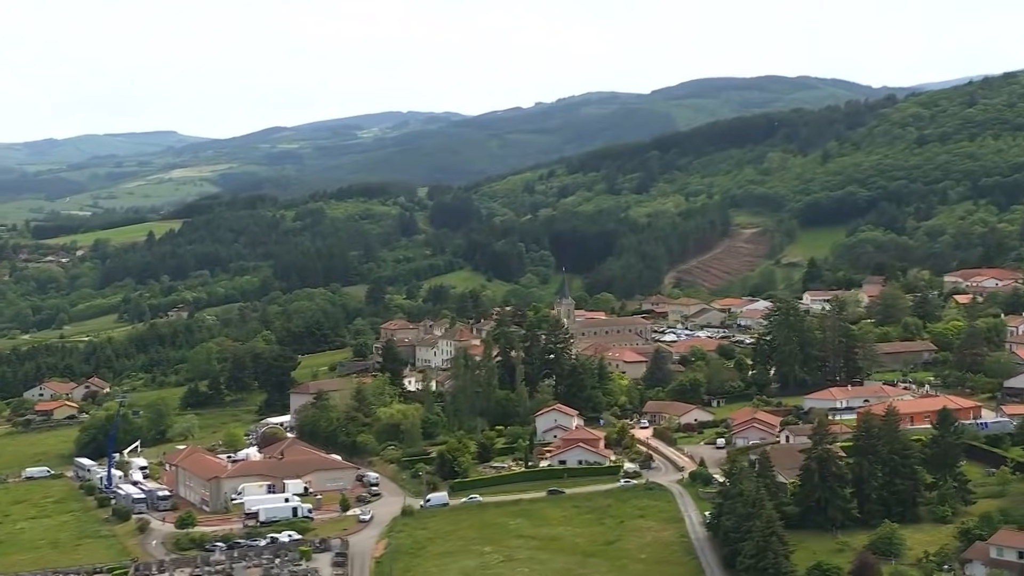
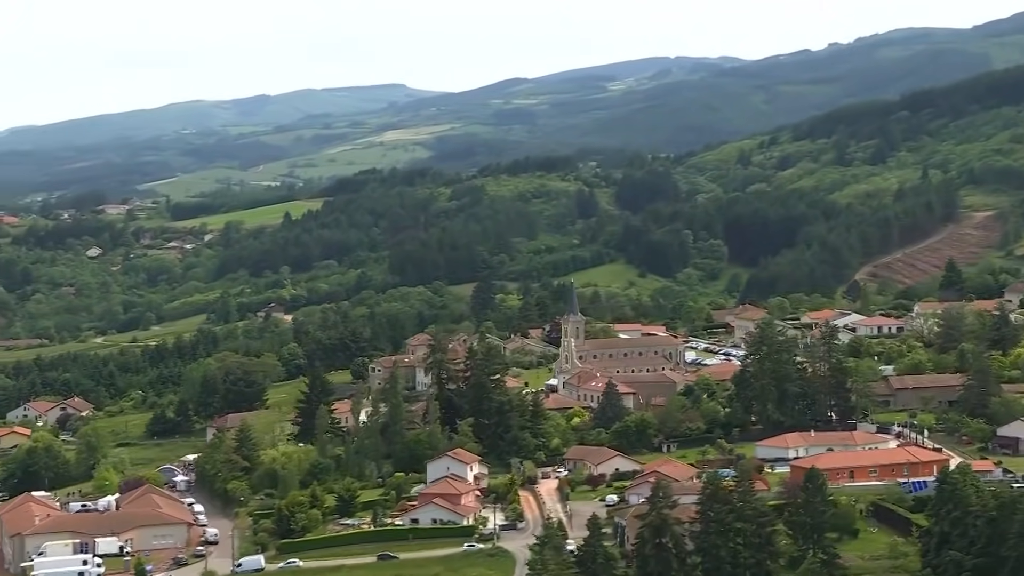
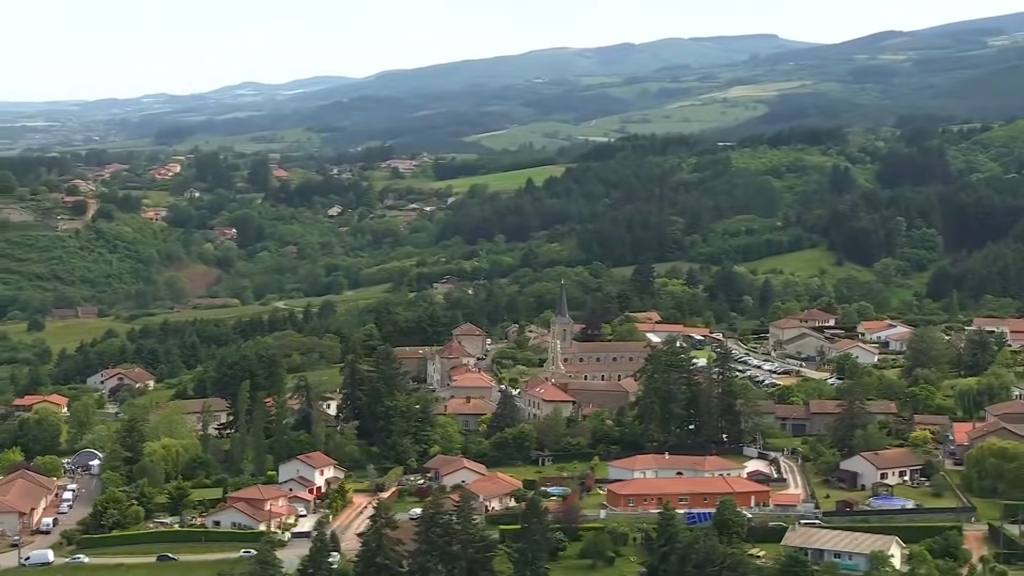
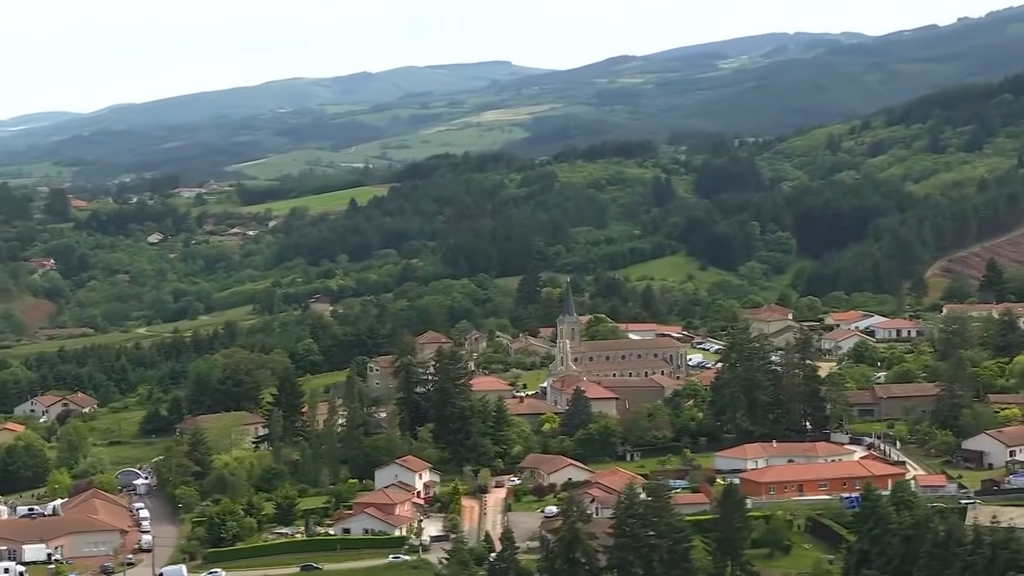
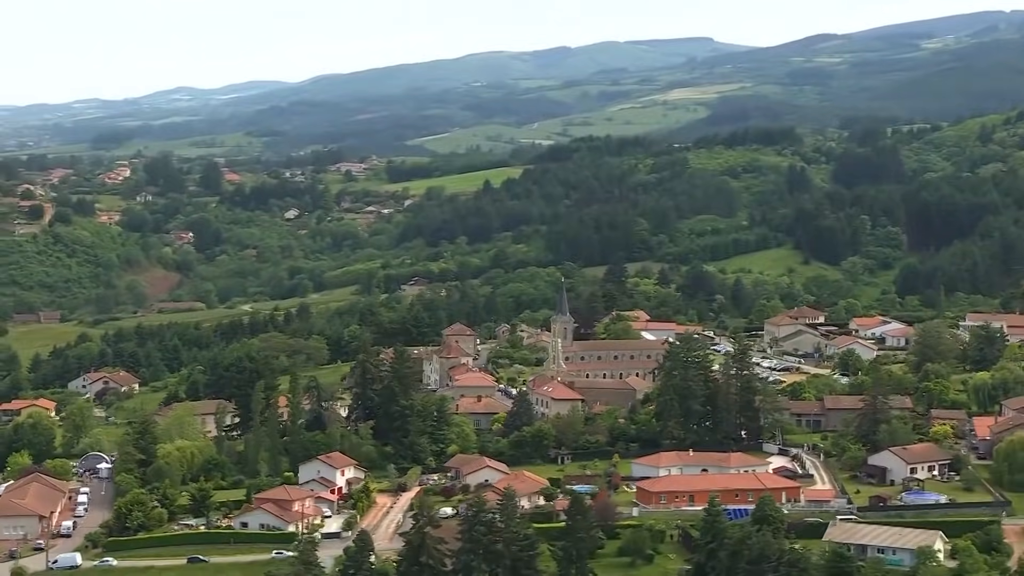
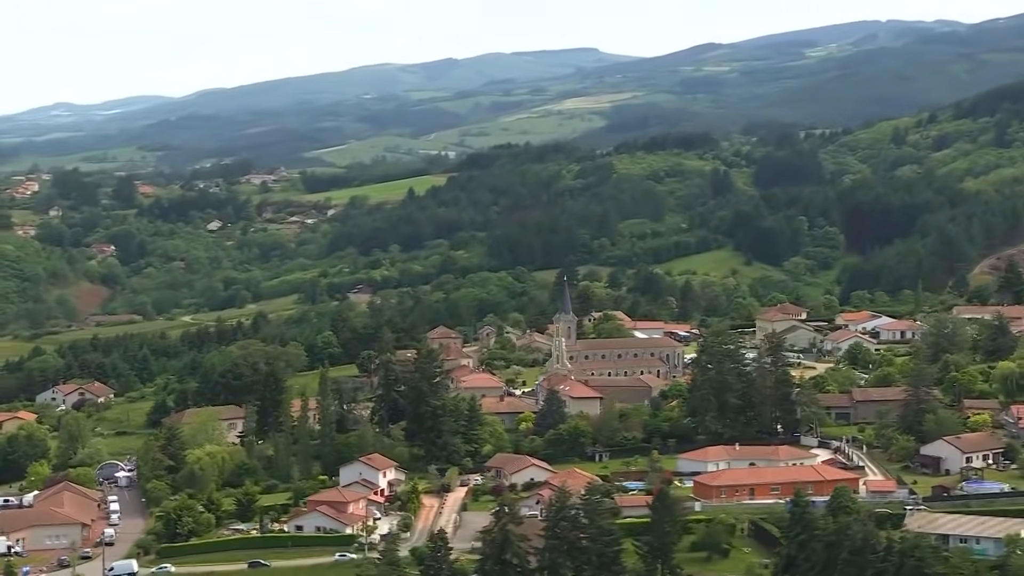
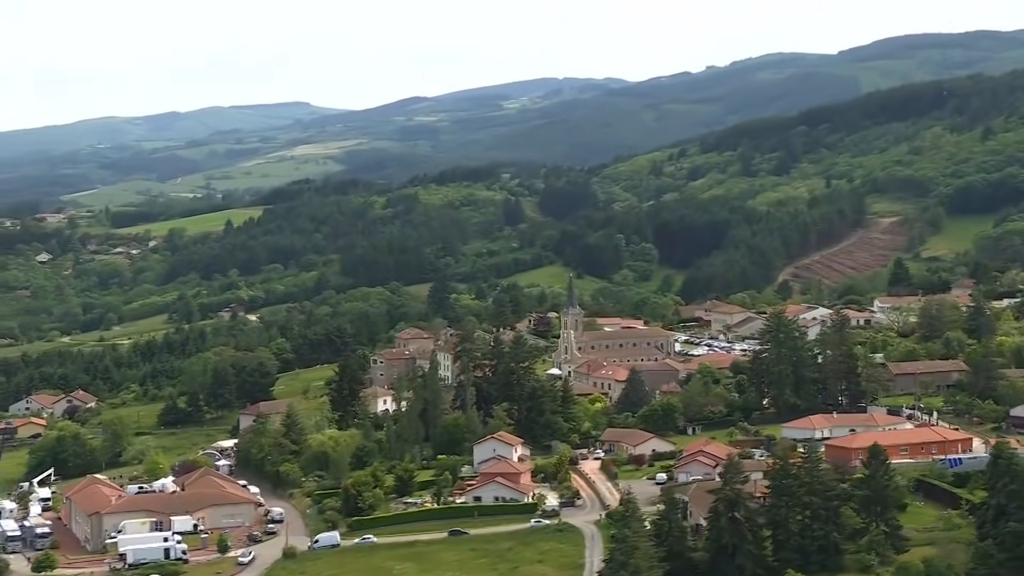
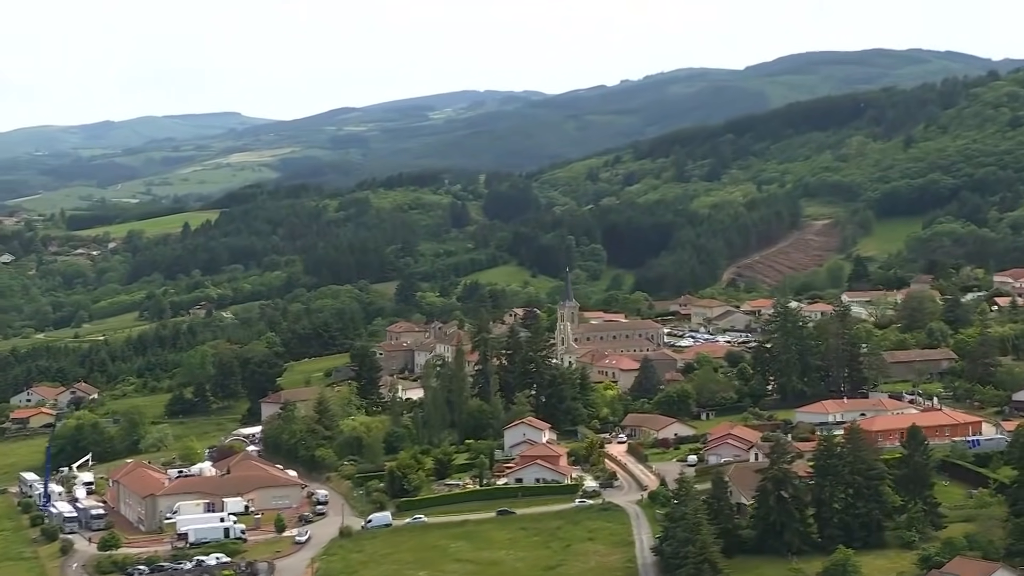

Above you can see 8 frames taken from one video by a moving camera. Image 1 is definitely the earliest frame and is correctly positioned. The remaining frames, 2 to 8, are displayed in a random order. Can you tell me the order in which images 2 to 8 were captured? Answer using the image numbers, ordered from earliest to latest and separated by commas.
8, 7, 2, 4, 6, 5, 3
